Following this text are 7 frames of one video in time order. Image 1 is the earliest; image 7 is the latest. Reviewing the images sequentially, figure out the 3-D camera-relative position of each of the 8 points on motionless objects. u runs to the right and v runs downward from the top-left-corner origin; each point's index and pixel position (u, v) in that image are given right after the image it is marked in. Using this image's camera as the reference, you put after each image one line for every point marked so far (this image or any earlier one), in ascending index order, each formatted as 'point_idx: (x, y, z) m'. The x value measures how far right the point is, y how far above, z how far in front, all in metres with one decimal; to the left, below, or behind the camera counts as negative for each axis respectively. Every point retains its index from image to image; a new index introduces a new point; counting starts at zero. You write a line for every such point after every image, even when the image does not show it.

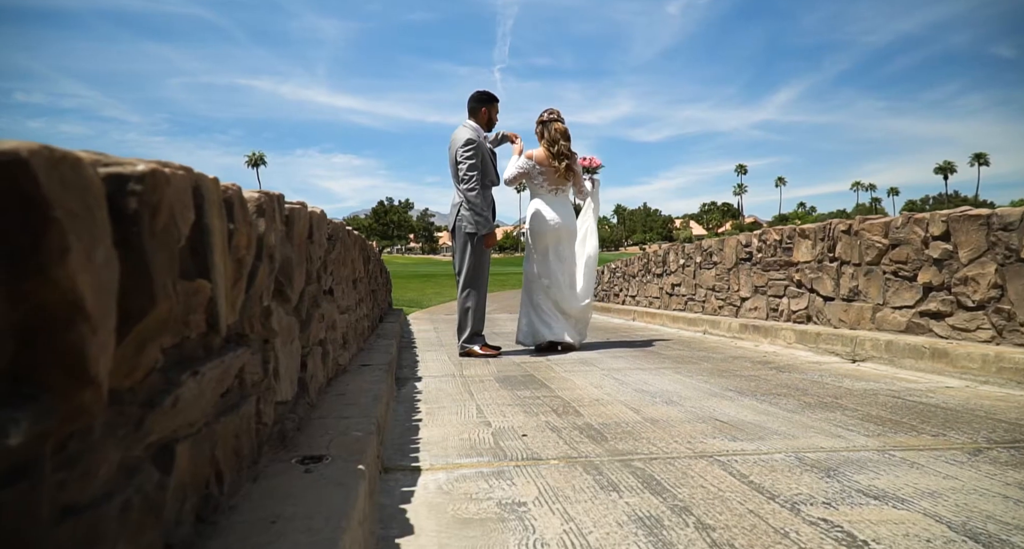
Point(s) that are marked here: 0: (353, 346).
0: (-1.1, -0.5, +4.6) m
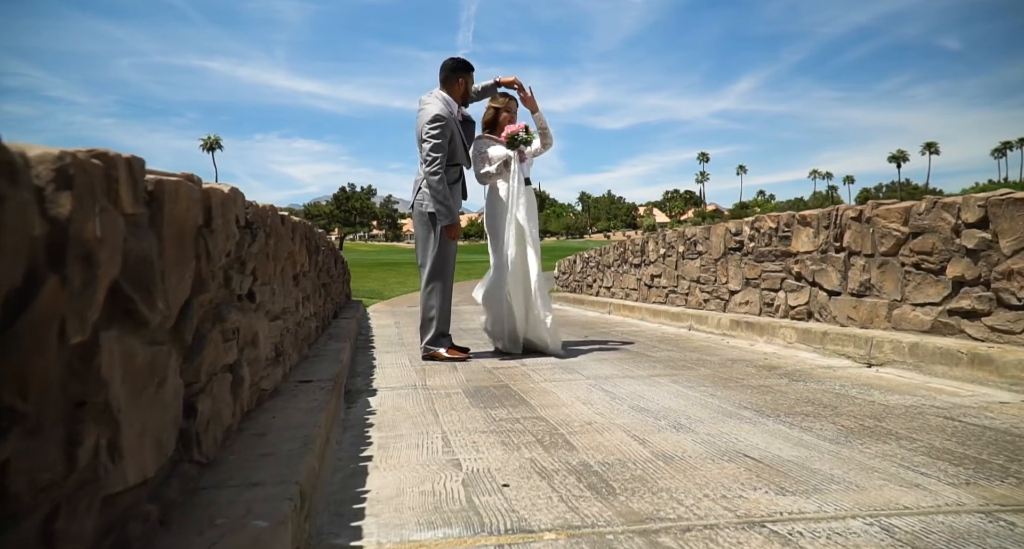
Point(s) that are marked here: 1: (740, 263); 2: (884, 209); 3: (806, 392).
0: (-1.3, -0.5, +3.8) m
1: (+2.4, +0.1, +6.7) m
2: (+2.7, +0.5, +4.7) m
3: (+1.7, -0.7, +3.7) m
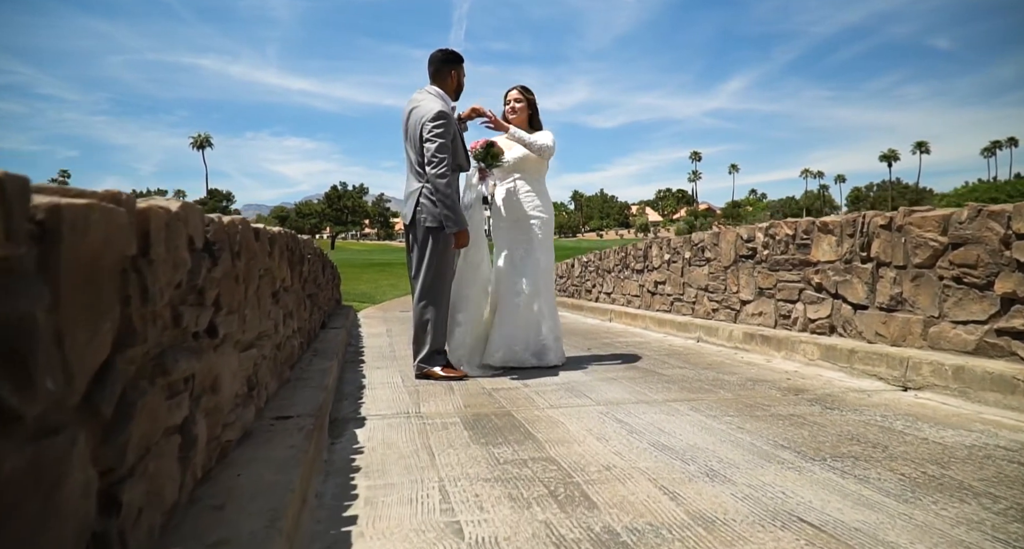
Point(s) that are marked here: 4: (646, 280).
0: (-1.3, -0.6, +3.4) m
1: (+2.4, 0.0, +6.4) m
2: (+2.7, +0.4, +4.3) m
3: (+1.7, -0.8, +3.3) m
4: (+1.8, -0.1, +8.9) m
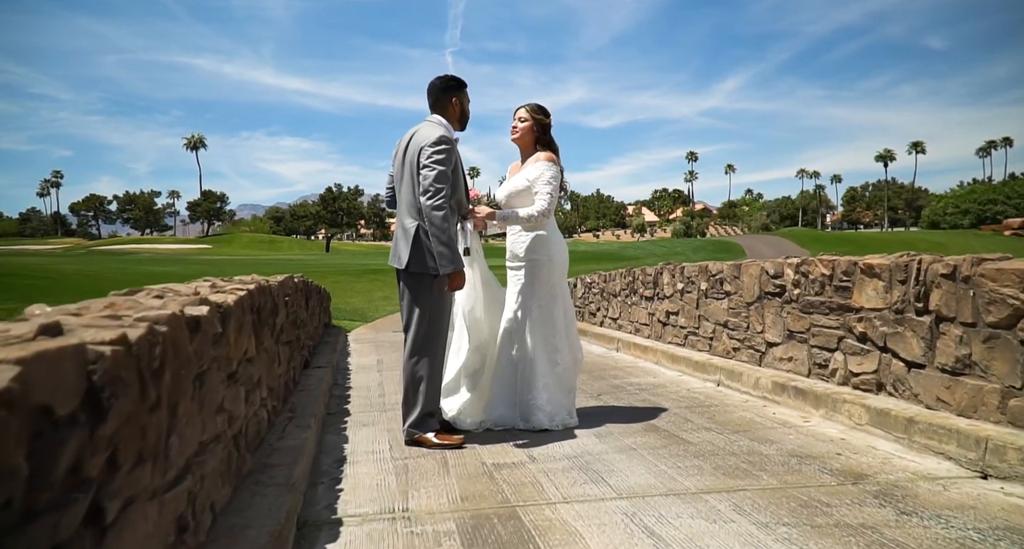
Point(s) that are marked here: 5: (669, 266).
0: (-1.2, -1.0, +2.7) m
1: (+2.4, -0.3, +5.7) m
2: (+2.8, 0.0, +3.7) m
3: (+1.7, -1.1, +2.7) m
4: (+1.8, -0.4, +8.2) m
5: (+1.9, +0.1, +7.9) m
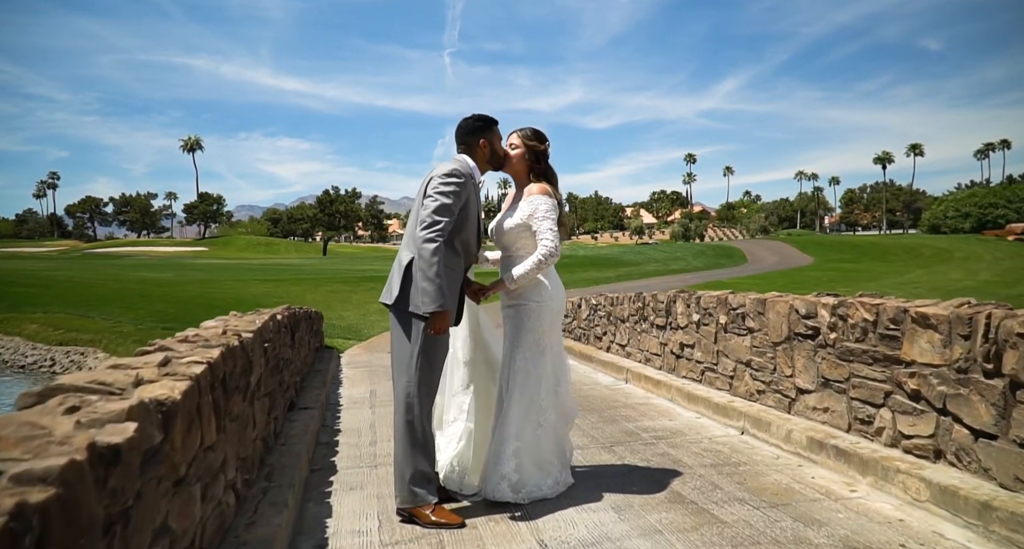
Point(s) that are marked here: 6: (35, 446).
0: (-1.2, -1.3, +2.1) m
1: (+2.4, -0.7, +5.2) m
2: (+2.8, -0.3, +3.1) m
3: (+1.8, -1.4, +2.1) m
4: (+1.9, -0.8, +7.7) m
5: (+2.0, -0.2, +7.3) m
6: (-1.3, -0.4, +1.7) m
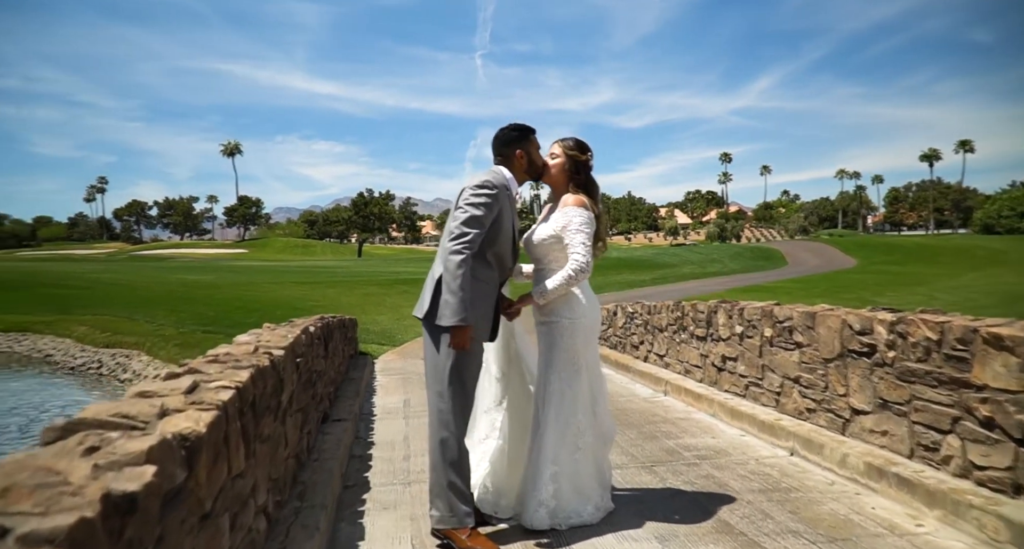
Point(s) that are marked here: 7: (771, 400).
0: (-1.0, -1.4, +2.0) m
1: (+2.7, -0.8, +4.9) m
2: (+3.0, -0.4, +2.8) m
3: (+1.9, -1.5, +1.8) m
4: (+2.3, -0.9, +7.4) m
5: (+2.4, -0.3, +7.0) m
6: (-1.1, -0.5, +1.6) m
7: (+2.5, -1.2, +6.2) m
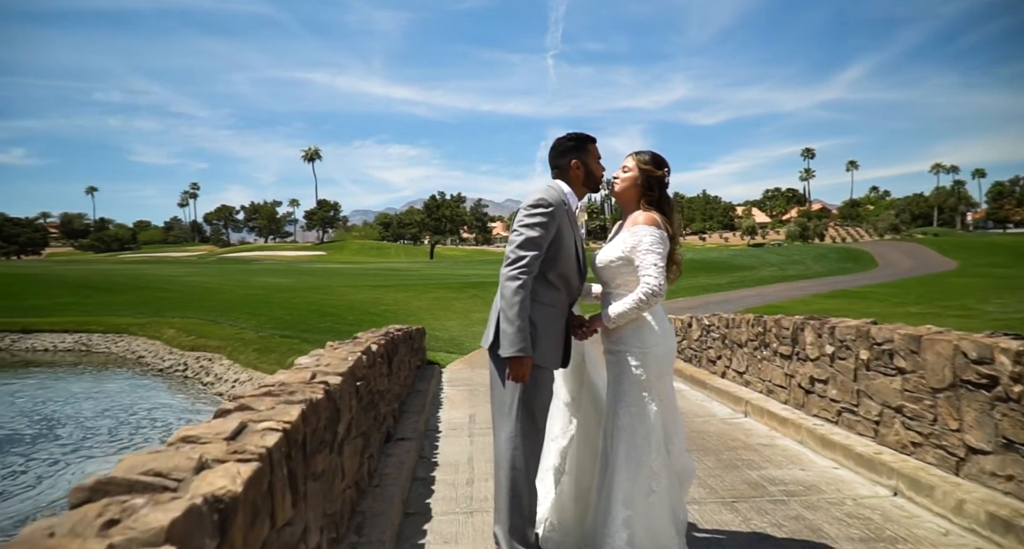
0: (-0.9, -1.5, +1.8) m
1: (+3.2, -0.9, +4.2) m
2: (+3.2, -0.5, +2.2) m
3: (+2.1, -1.7, +1.3) m
4: (+3.0, -1.0, +6.8) m
5: (+3.1, -0.5, +6.5) m
6: (-1.0, -0.7, +1.4) m
7: (+3.1, -1.4, +5.6) m
